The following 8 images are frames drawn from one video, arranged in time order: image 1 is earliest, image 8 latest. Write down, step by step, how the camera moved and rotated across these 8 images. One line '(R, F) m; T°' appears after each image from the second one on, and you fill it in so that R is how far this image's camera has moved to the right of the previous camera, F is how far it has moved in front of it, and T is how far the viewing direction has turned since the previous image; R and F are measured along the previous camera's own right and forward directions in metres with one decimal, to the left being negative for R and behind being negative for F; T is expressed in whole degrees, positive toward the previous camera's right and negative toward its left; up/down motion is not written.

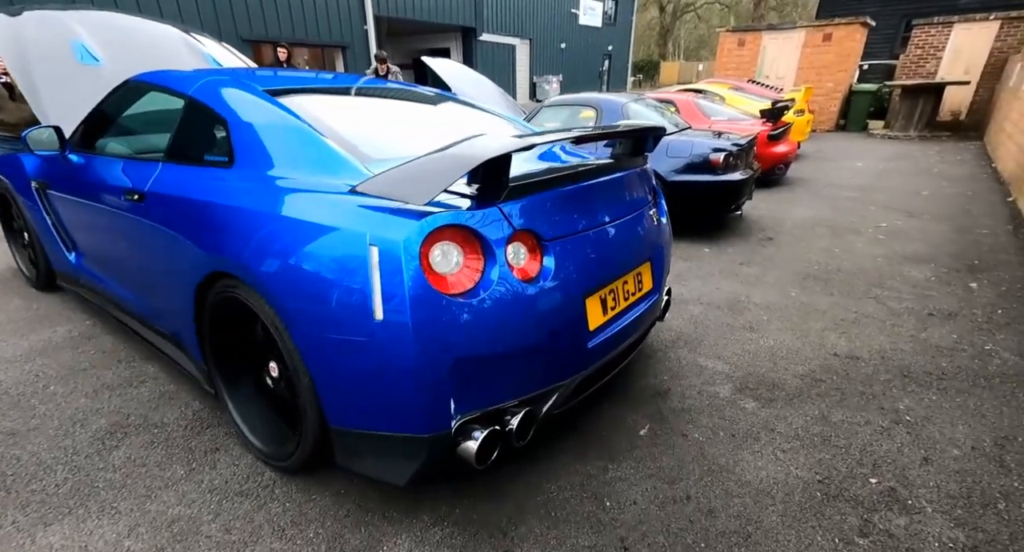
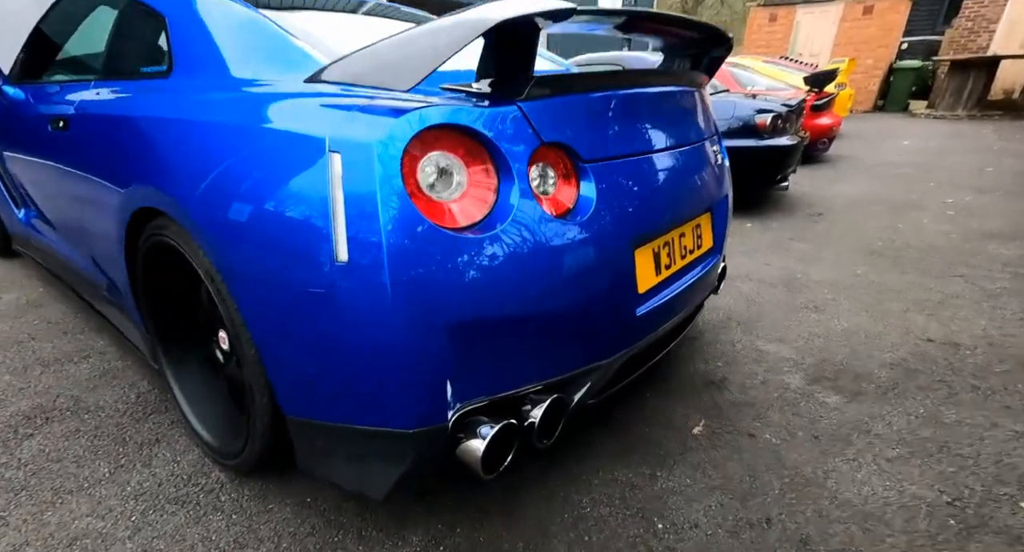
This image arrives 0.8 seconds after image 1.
(0.0, +0.4) m; -2°
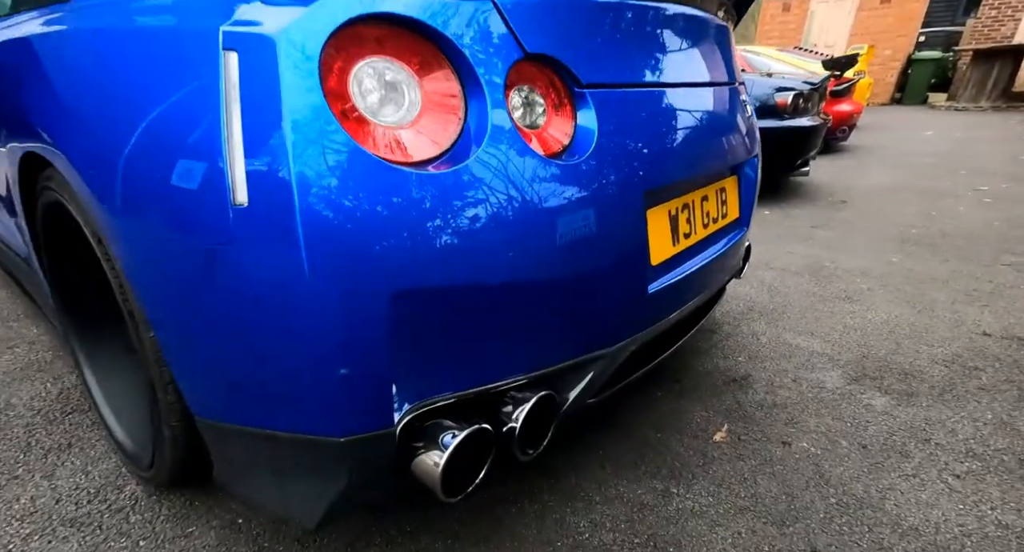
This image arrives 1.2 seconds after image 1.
(+0.1, +0.3) m; -1°
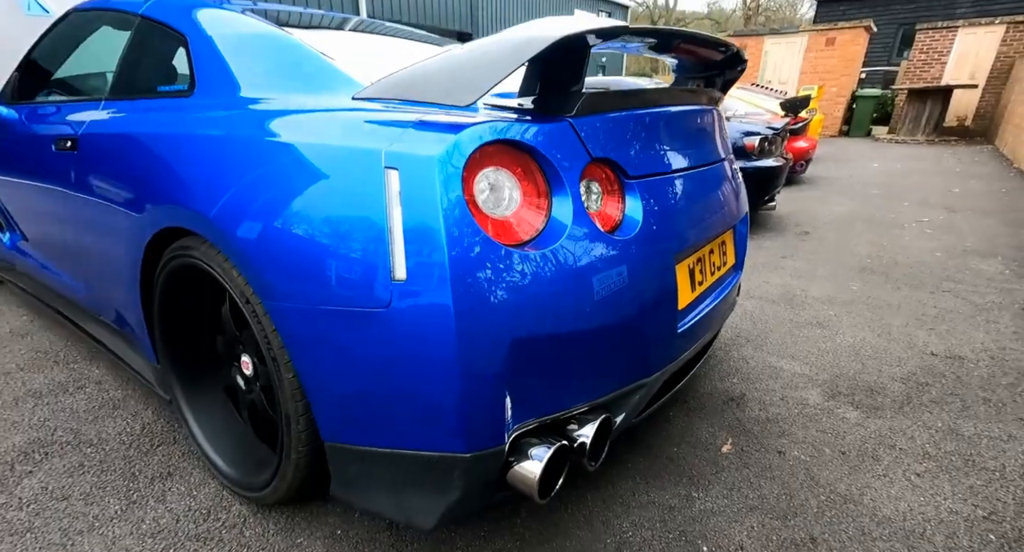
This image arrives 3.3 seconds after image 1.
(-0.2, -0.2) m; +4°
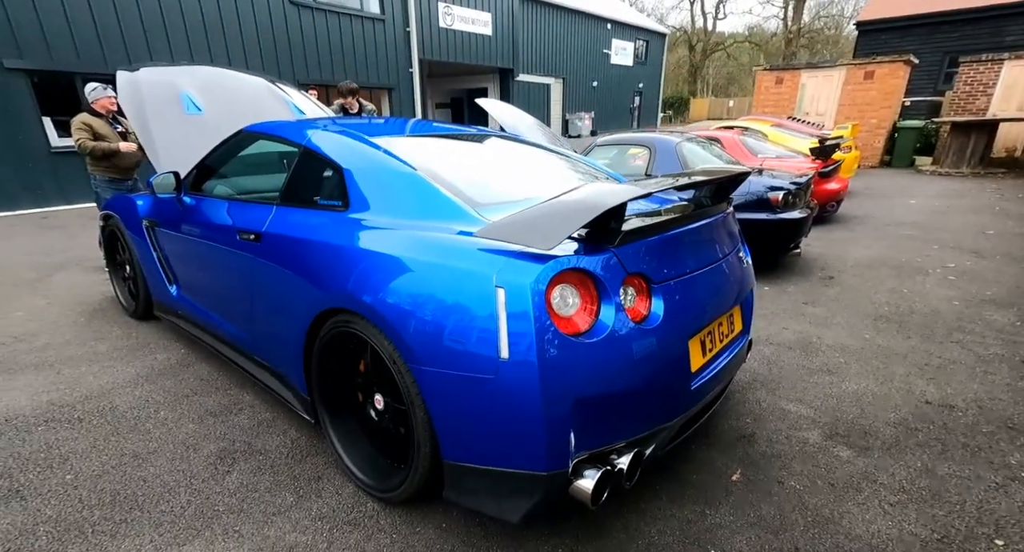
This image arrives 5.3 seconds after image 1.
(-0.1, -0.5) m; -4°
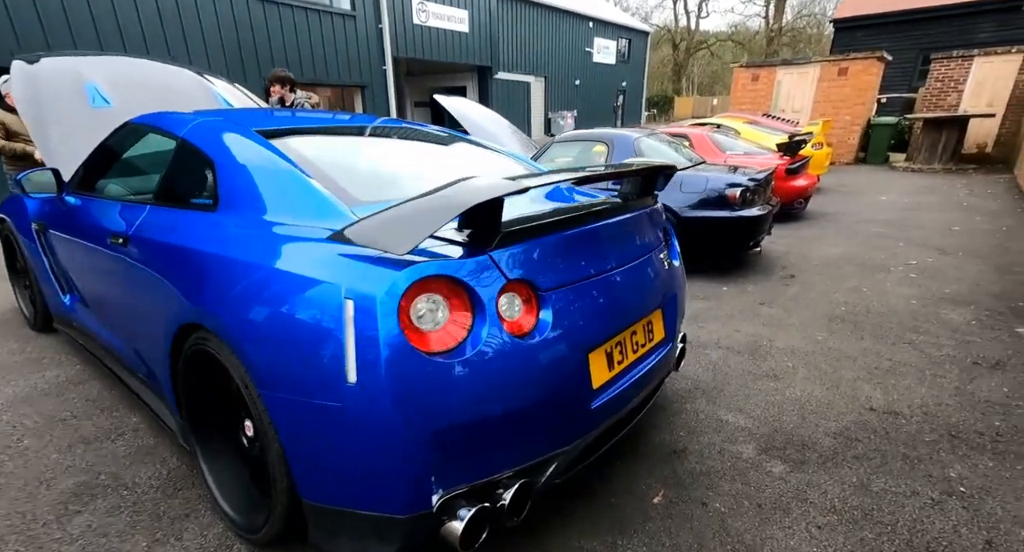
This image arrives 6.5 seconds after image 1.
(+0.3, +0.2) m; +1°
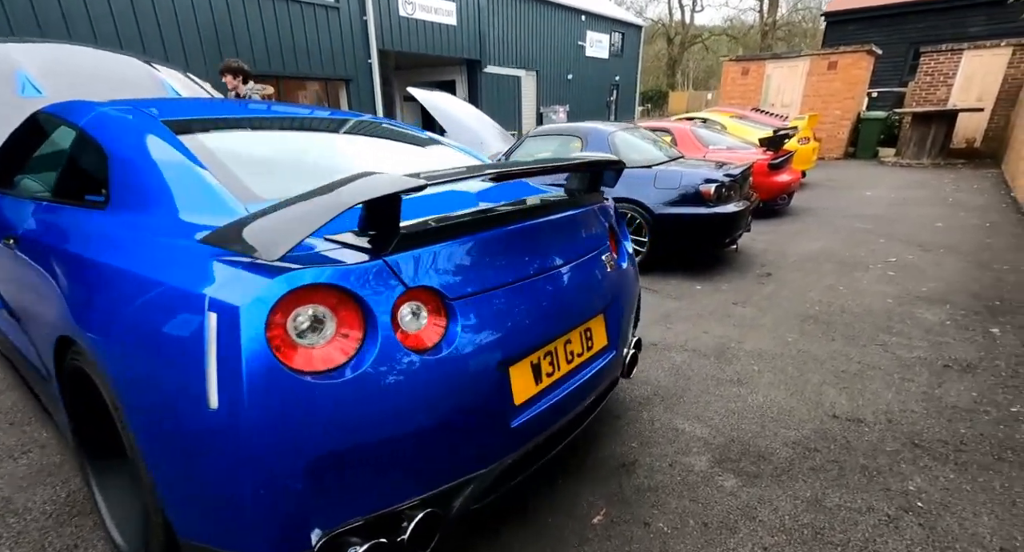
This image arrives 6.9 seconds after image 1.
(+0.2, +0.1) m; 0°
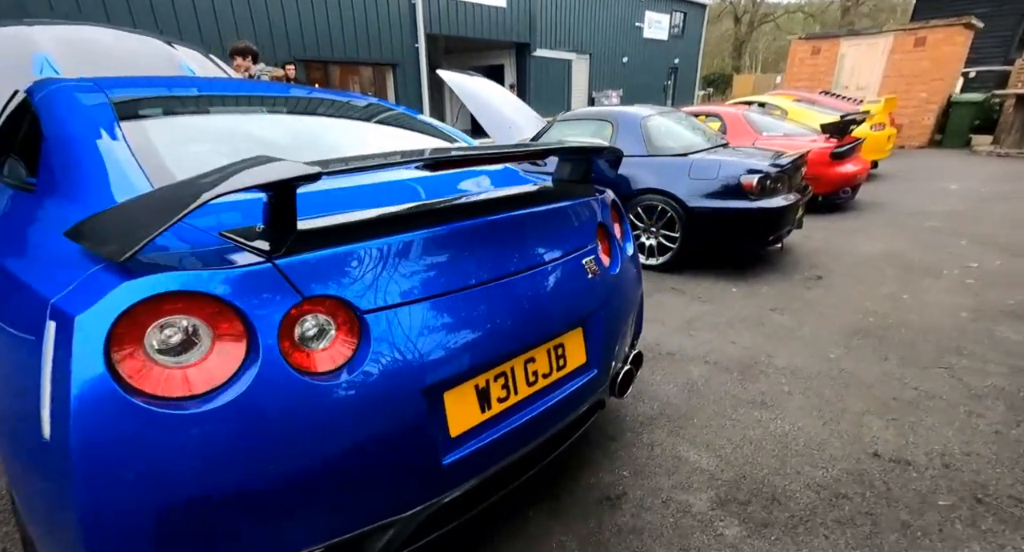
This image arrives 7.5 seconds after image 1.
(+0.3, +0.3) m; -6°
